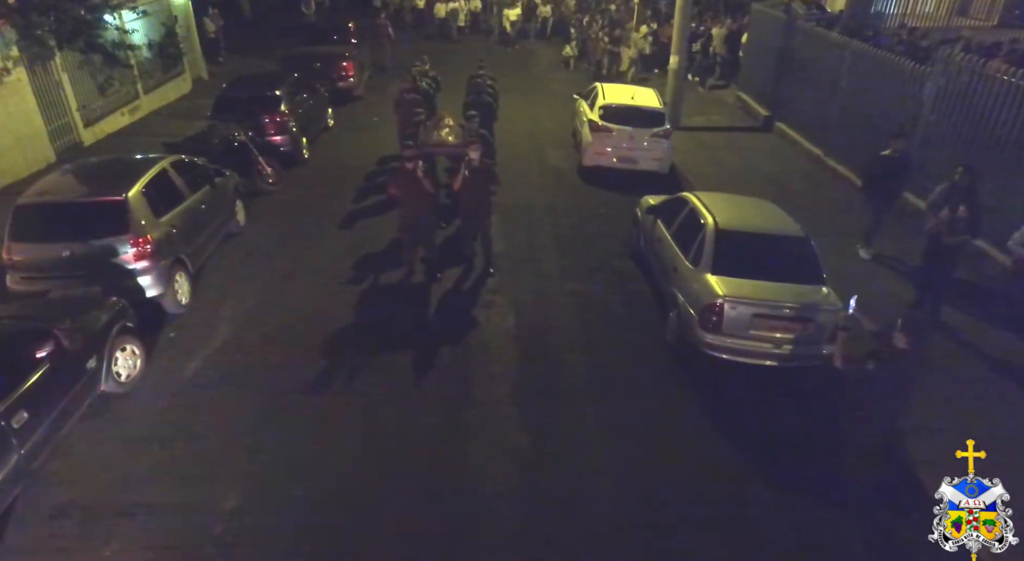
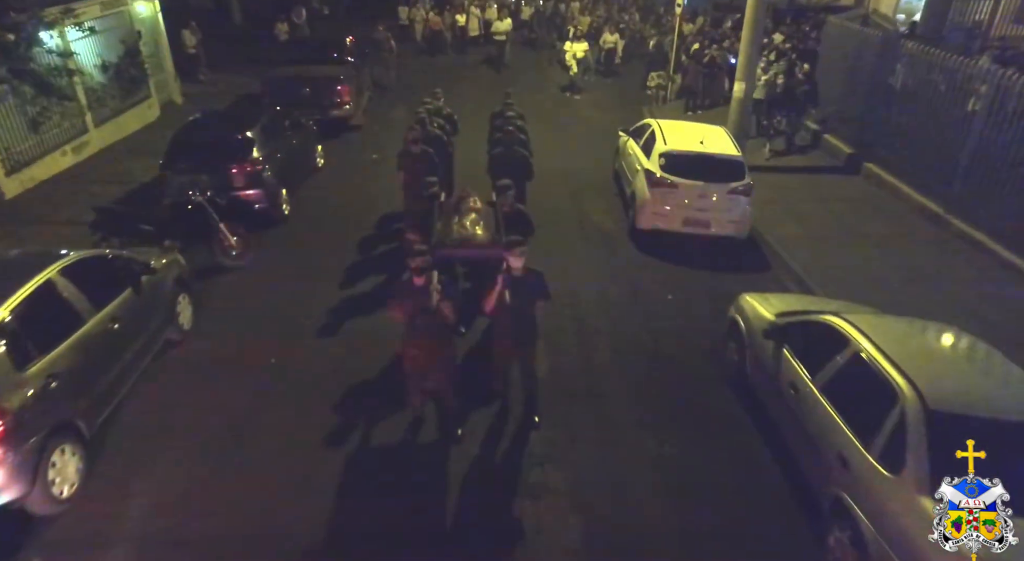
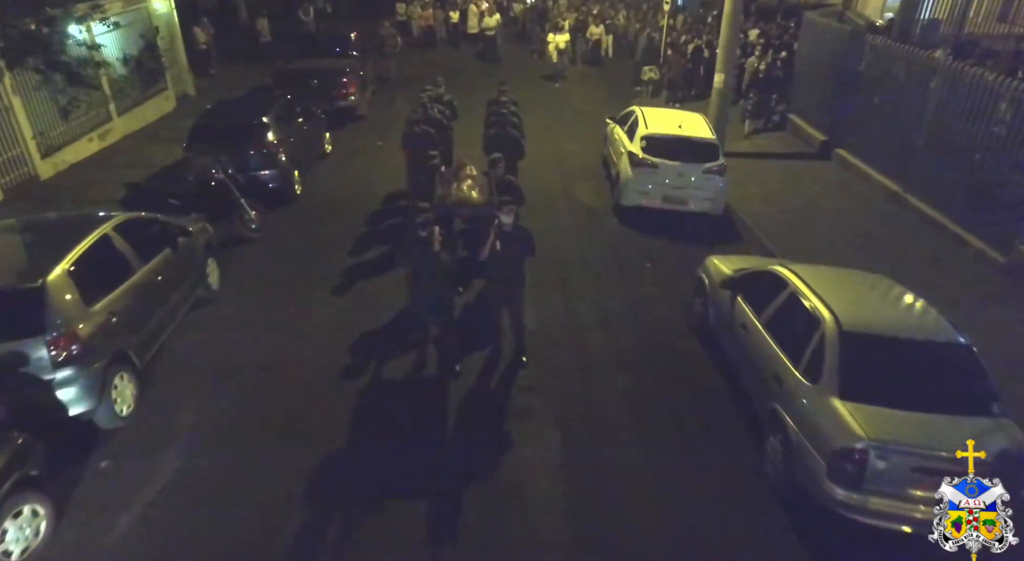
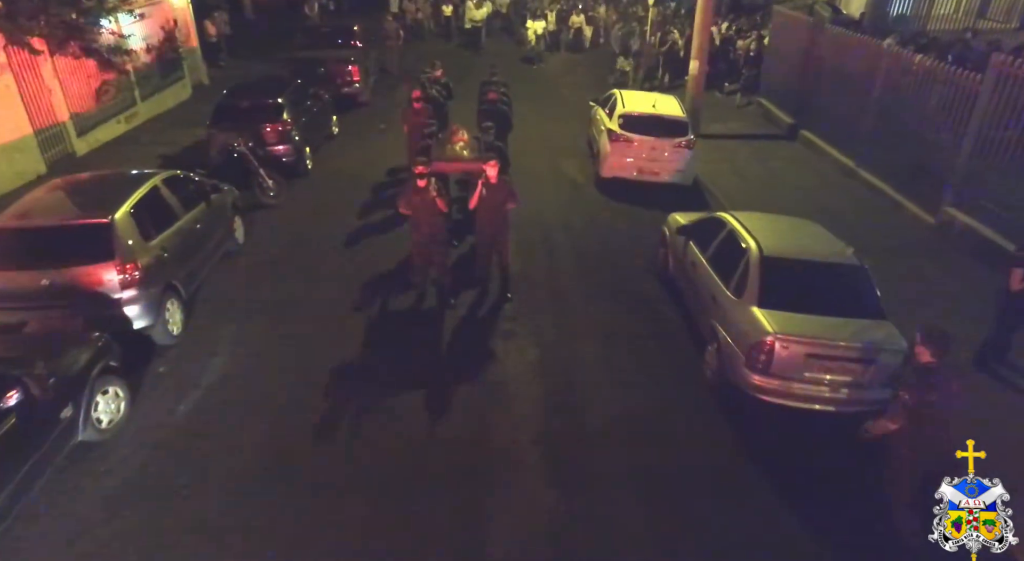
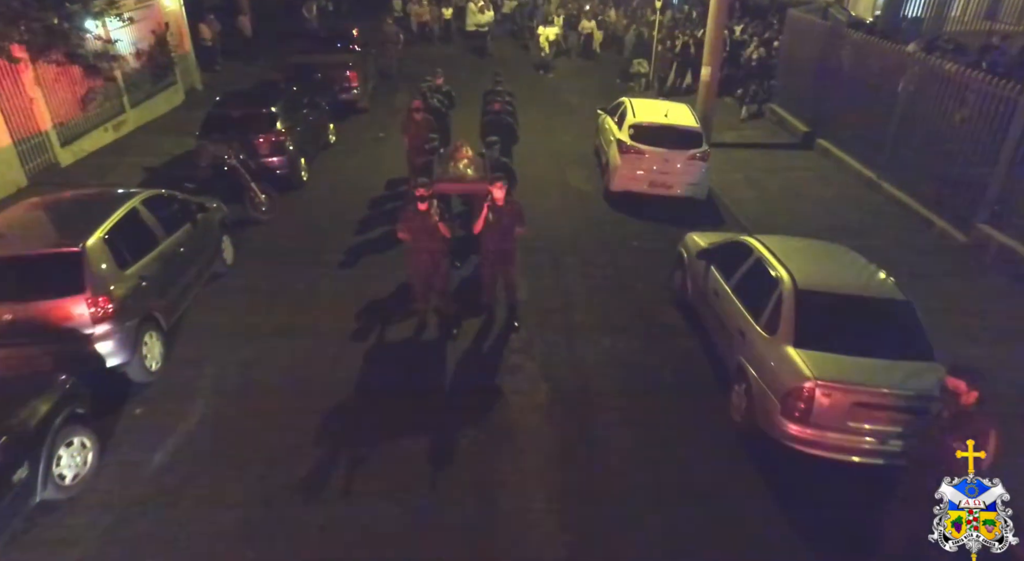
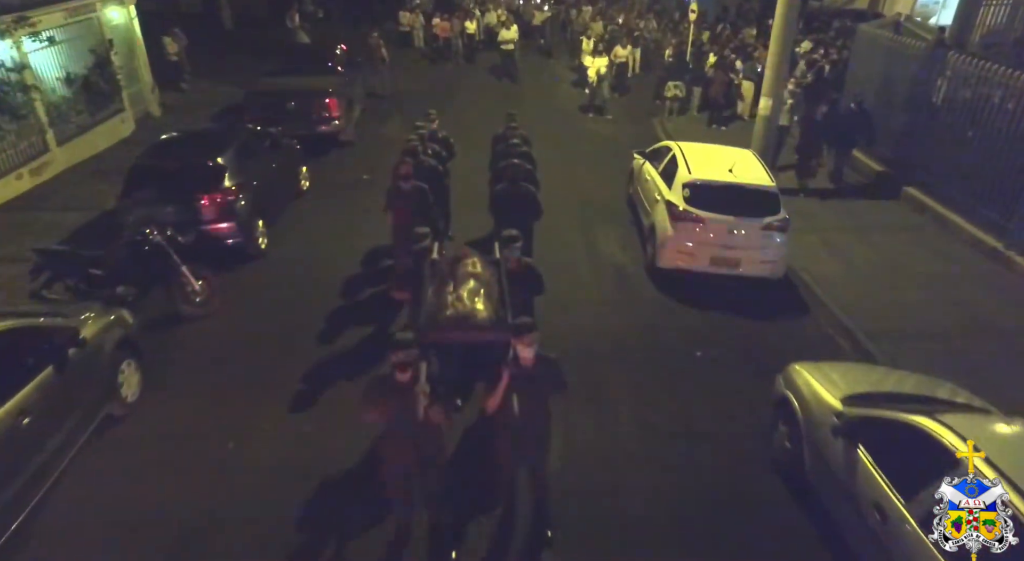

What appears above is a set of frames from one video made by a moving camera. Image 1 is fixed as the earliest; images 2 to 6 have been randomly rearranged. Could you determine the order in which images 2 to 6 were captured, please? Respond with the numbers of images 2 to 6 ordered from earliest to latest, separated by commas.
4, 5, 3, 2, 6
